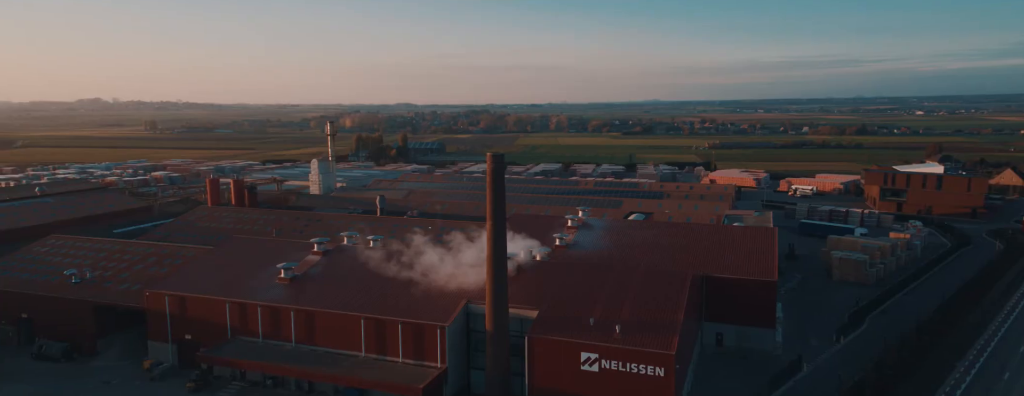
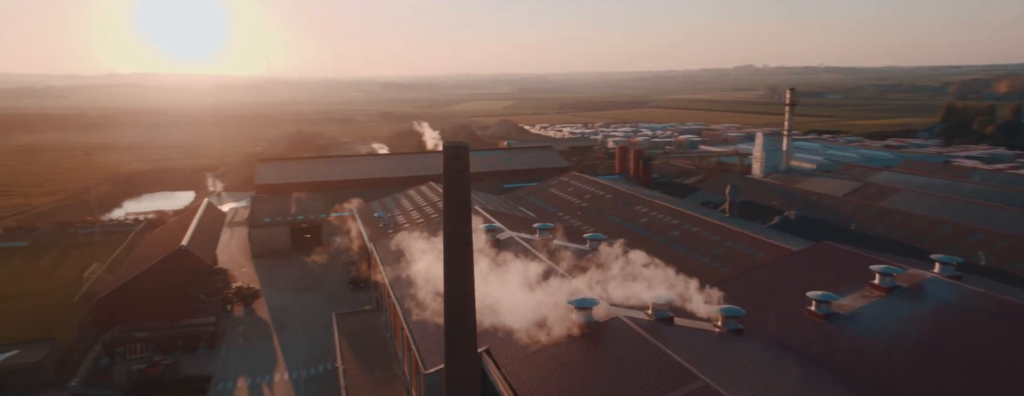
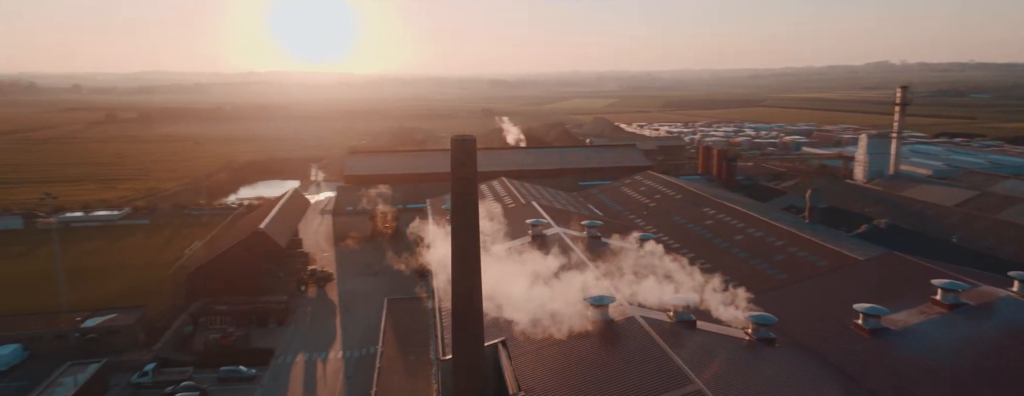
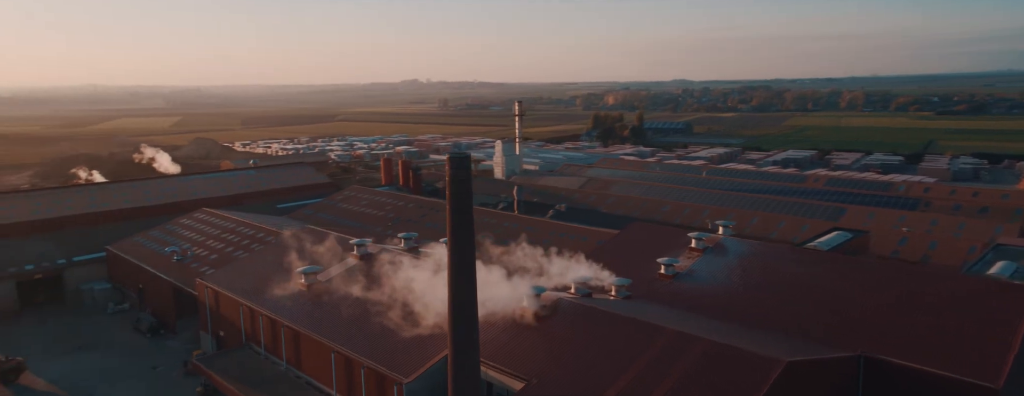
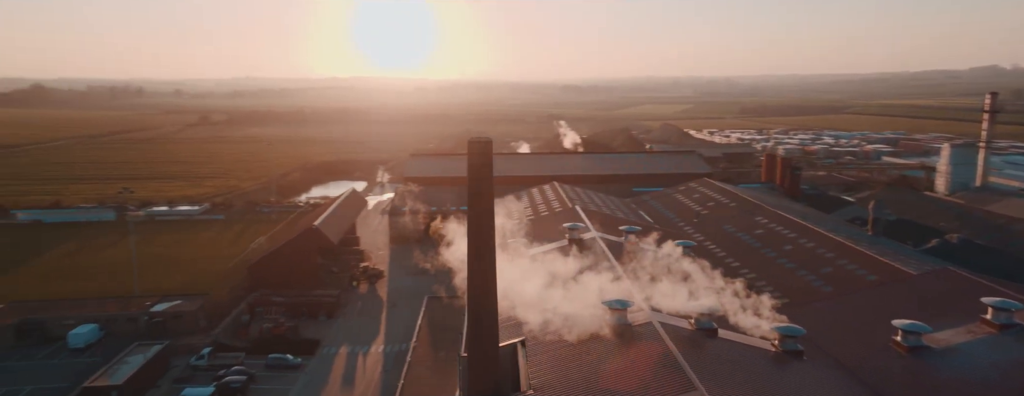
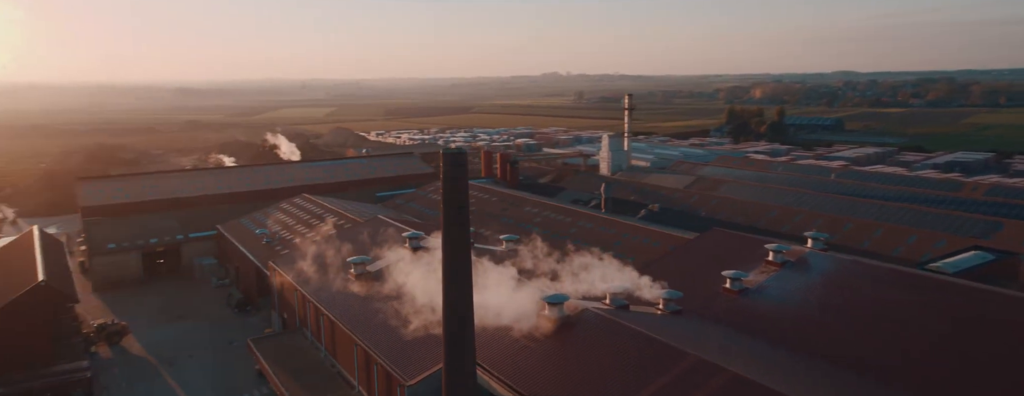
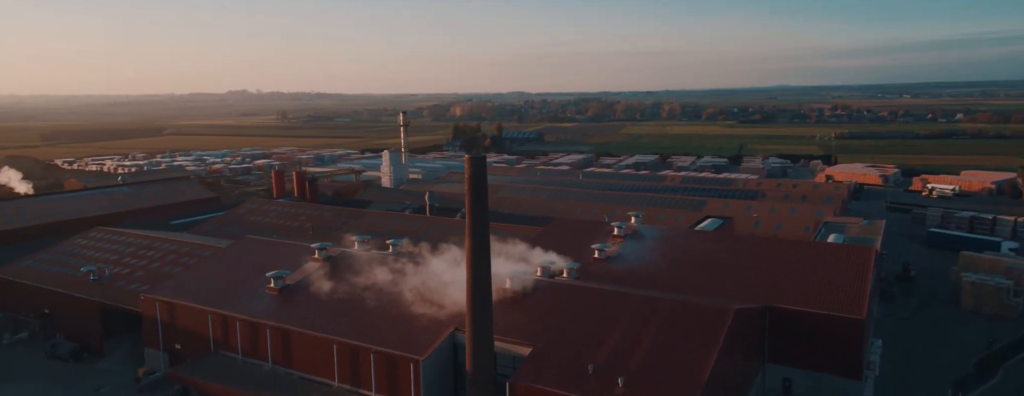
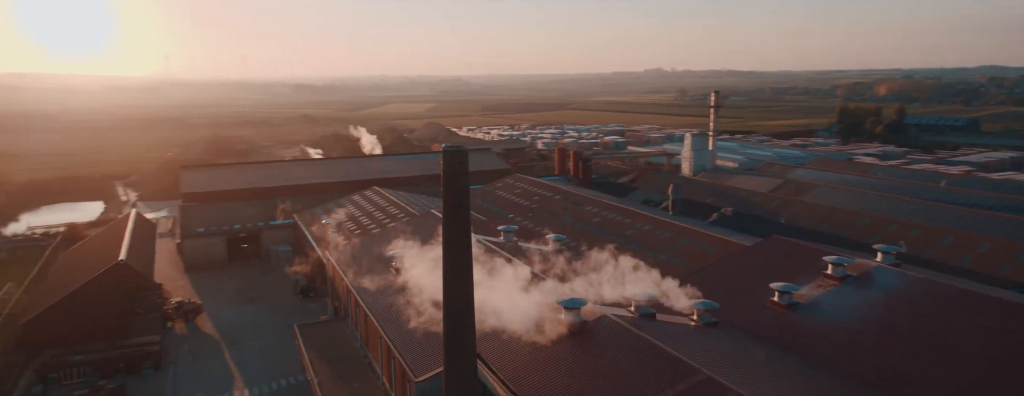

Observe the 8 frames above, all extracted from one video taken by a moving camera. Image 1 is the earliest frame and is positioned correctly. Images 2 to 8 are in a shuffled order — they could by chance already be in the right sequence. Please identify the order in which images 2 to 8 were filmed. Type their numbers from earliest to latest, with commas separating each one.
7, 4, 6, 8, 2, 3, 5
